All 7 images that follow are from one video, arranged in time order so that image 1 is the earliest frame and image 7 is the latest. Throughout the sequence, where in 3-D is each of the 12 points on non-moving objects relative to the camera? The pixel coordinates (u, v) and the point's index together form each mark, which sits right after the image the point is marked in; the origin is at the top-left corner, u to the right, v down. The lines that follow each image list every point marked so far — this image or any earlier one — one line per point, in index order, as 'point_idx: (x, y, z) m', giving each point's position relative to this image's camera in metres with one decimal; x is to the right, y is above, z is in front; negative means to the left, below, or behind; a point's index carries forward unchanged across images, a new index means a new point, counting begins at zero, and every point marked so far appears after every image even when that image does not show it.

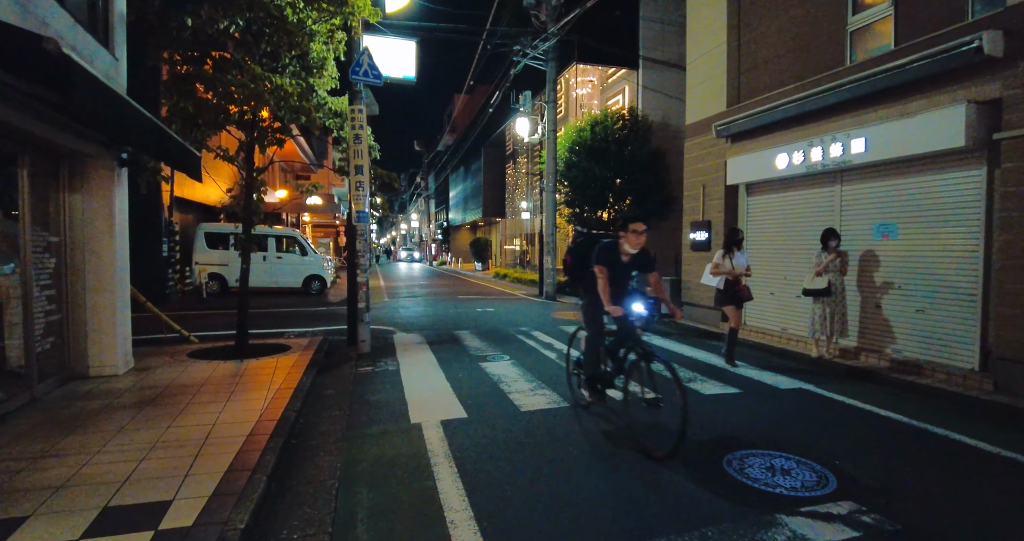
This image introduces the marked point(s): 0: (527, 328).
0: (+0.3, -1.2, +10.2) m
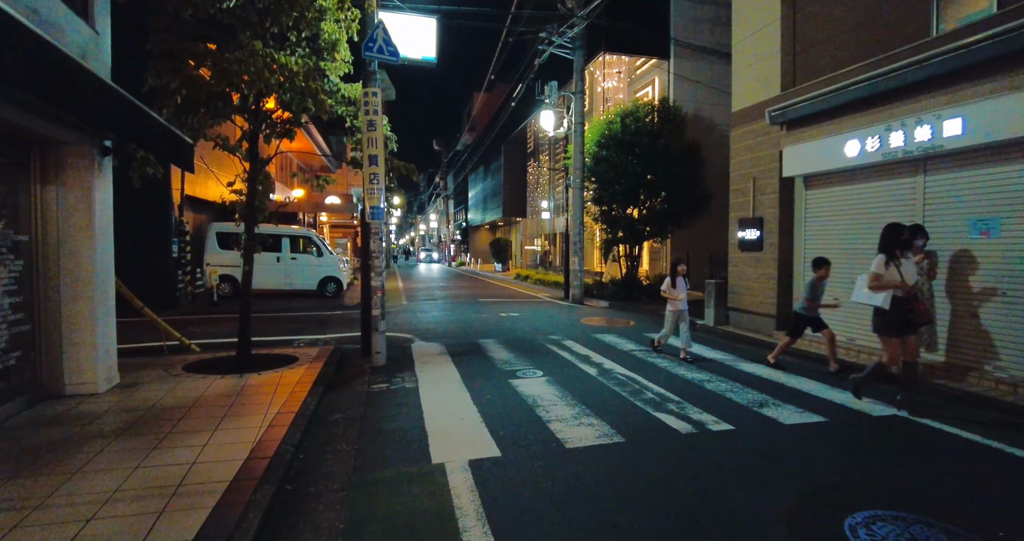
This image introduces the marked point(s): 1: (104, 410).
0: (+0.9, -1.2, +9.2) m
1: (-4.1, -1.4, +5.0) m
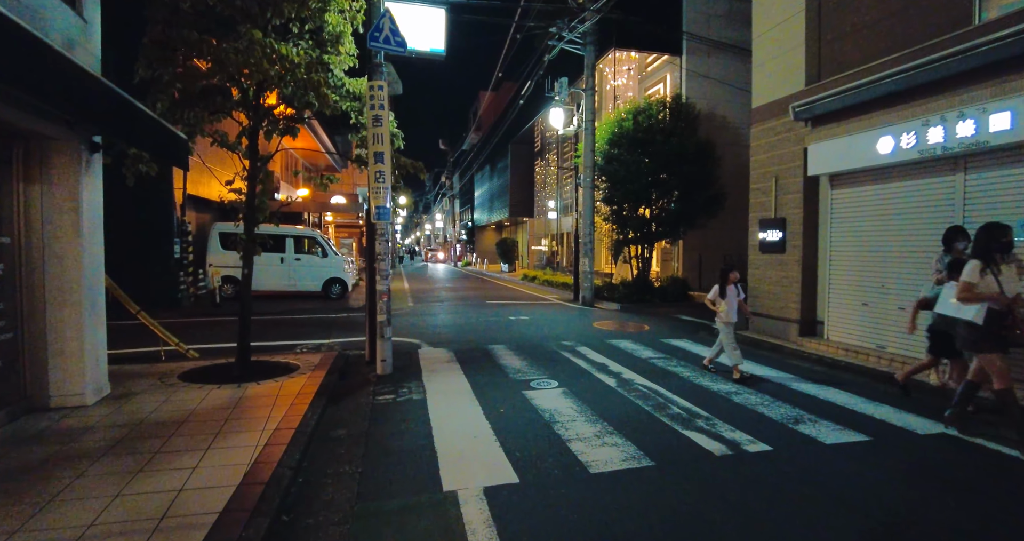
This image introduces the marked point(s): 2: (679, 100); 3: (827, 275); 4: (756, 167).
0: (+1.1, -1.3, +8.8) m
1: (-4.0, -1.5, +4.7) m
2: (+5.4, +5.5, +16.0) m
3: (+5.6, -0.1, +8.9) m
4: (+5.0, +2.1, +10.1) m
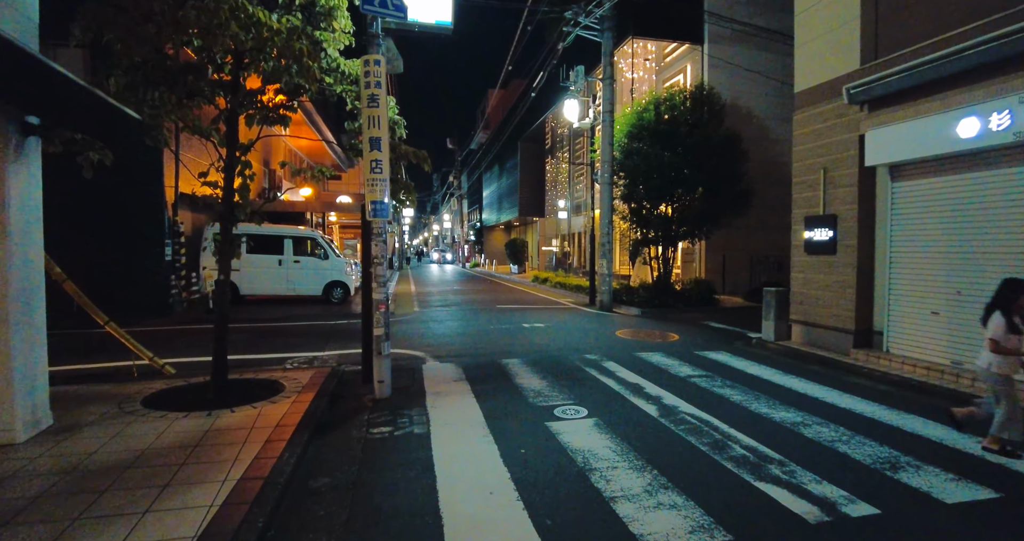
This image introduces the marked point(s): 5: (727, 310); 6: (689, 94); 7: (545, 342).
0: (+1.3, -1.4, +7.8) m
1: (-3.8, -1.5, +3.8) m
2: (+5.7, +5.4, +15.0) m
3: (+5.8, -0.1, +7.8) m
4: (+5.2, +2.0, +9.1) m
5: (+6.2, -1.2, +14.4) m
6: (+5.3, +5.3, +15.0) m
7: (+0.7, -1.3, +9.3) m
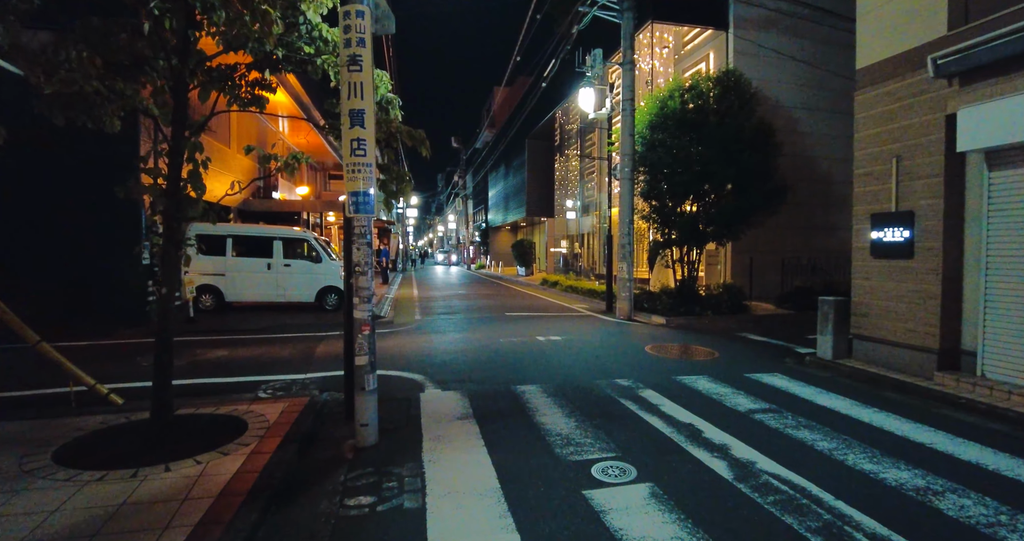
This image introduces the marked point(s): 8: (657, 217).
0: (+1.5, -1.5, +6.5) m
1: (-3.6, -1.6, +2.5) m
2: (+6.0, +5.3, +13.6) m
3: (+6.0, -0.2, +6.4) m
4: (+5.4, +1.9, +7.7) m
5: (+6.5, -1.3, +13.0) m
6: (+5.6, +5.2, +13.7) m
7: (+0.9, -1.4, +8.0) m
8: (+4.0, +1.5, +13.8) m
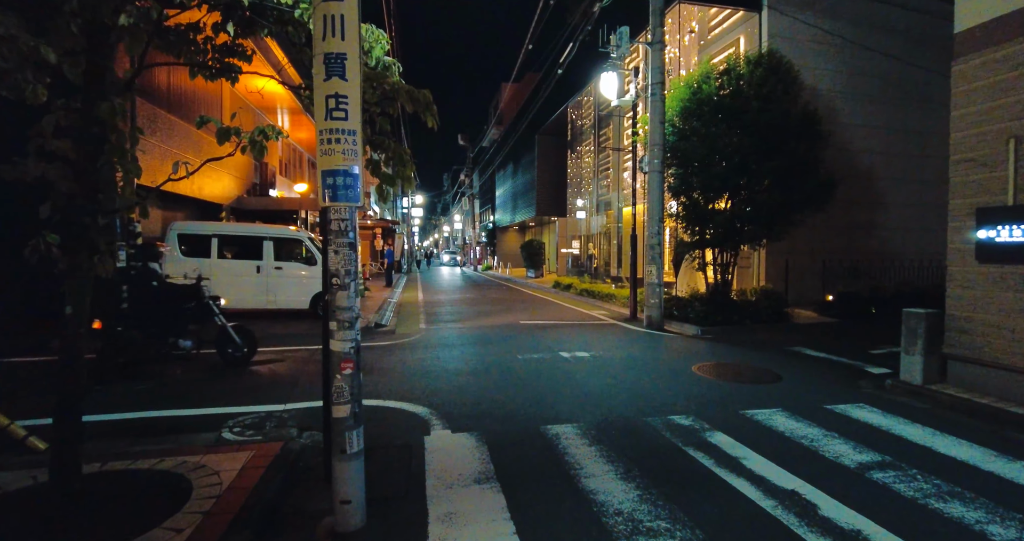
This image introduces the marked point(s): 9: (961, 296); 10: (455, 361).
0: (+1.8, -1.5, +5.2) m
1: (-3.3, -1.7, +1.2) m
2: (+6.4, +5.2, +12.3) m
3: (+6.3, -0.3, +5.0) m
4: (+5.8, +1.8, +6.3) m
5: (+6.8, -1.4, +11.6) m
6: (+6.0, +5.1, +12.3) m
7: (+1.2, -1.5, +6.7) m
8: (+4.4, +1.4, +12.4) m
9: (+5.8, -0.3, +6.3) m
10: (-0.9, -1.5, +8.0) m
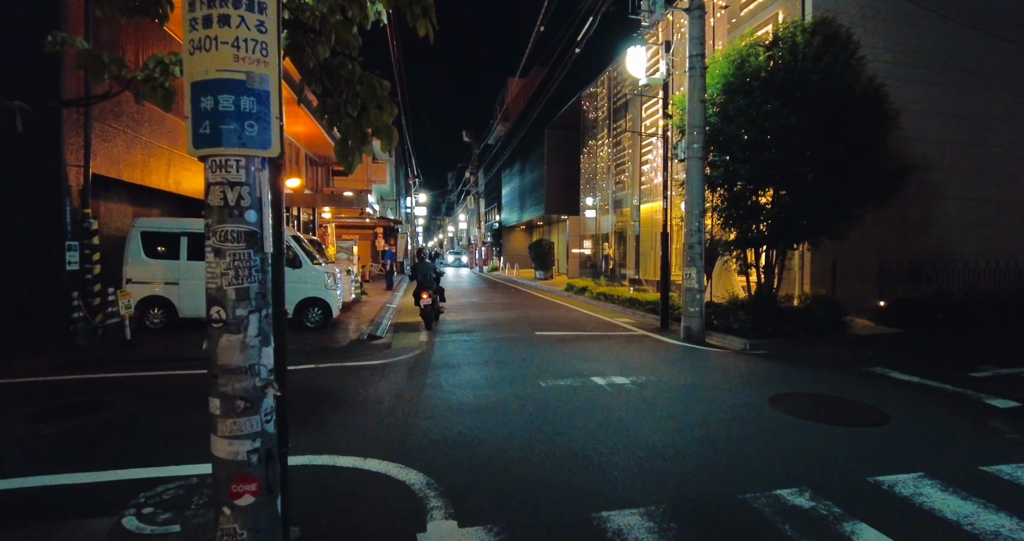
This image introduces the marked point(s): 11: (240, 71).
0: (+2.1, -1.6, +3.5) m
1: (-3.1, -1.8, -0.4) m
2: (+6.7, +5.2, +10.6) m
3: (+6.6, -0.4, +3.3) m
4: (+6.0, +1.8, +4.7) m
5: (+7.1, -1.4, +9.9) m
6: (+6.3, +5.1, +10.6) m
7: (+1.4, -1.6, +5.0) m
8: (+4.7, +1.3, +10.7) m
9: (+6.0, -0.4, +4.7) m
10: (-0.6, -1.5, +6.4) m
11: (-0.9, +0.6, +1.6) m
